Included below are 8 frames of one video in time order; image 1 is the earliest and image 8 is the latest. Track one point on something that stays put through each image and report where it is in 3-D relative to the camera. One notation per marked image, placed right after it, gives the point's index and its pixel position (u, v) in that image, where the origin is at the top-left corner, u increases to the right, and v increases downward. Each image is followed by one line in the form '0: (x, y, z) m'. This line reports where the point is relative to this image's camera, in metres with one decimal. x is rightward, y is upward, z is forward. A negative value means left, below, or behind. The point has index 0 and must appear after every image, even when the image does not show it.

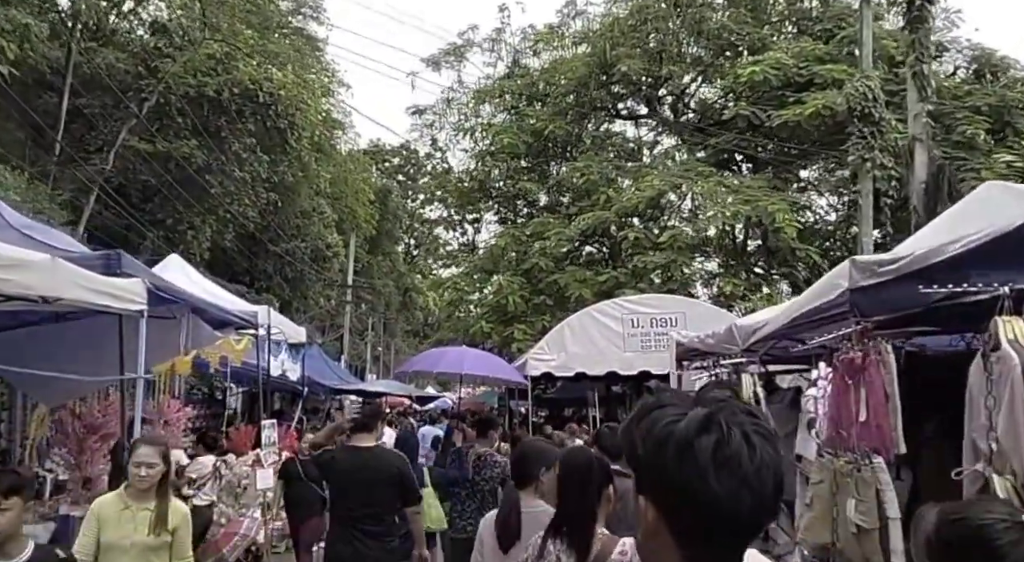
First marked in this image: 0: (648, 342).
0: (+1.9, -0.8, +12.3) m
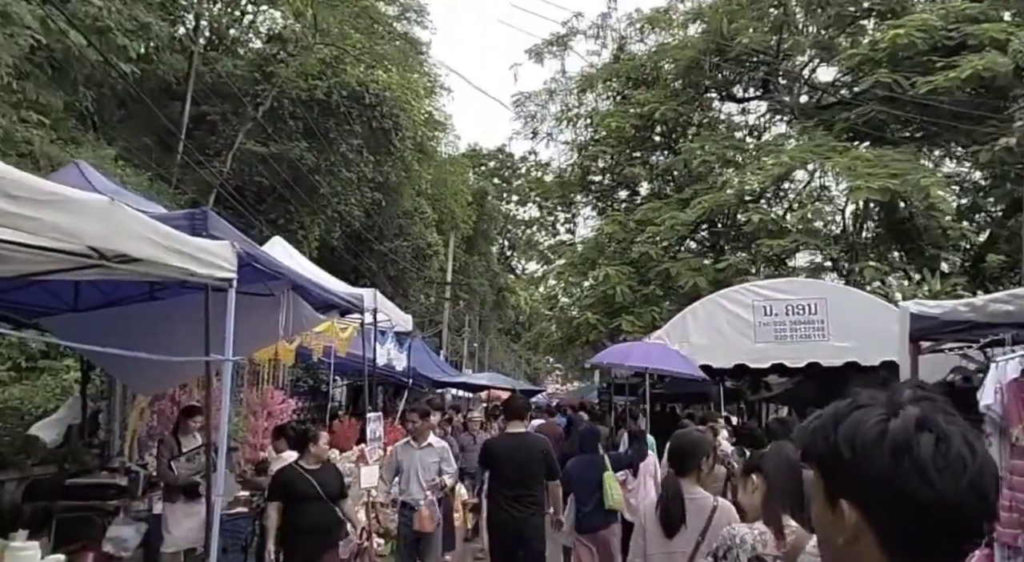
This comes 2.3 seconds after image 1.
0: (+3.4, -0.6, +11.1) m
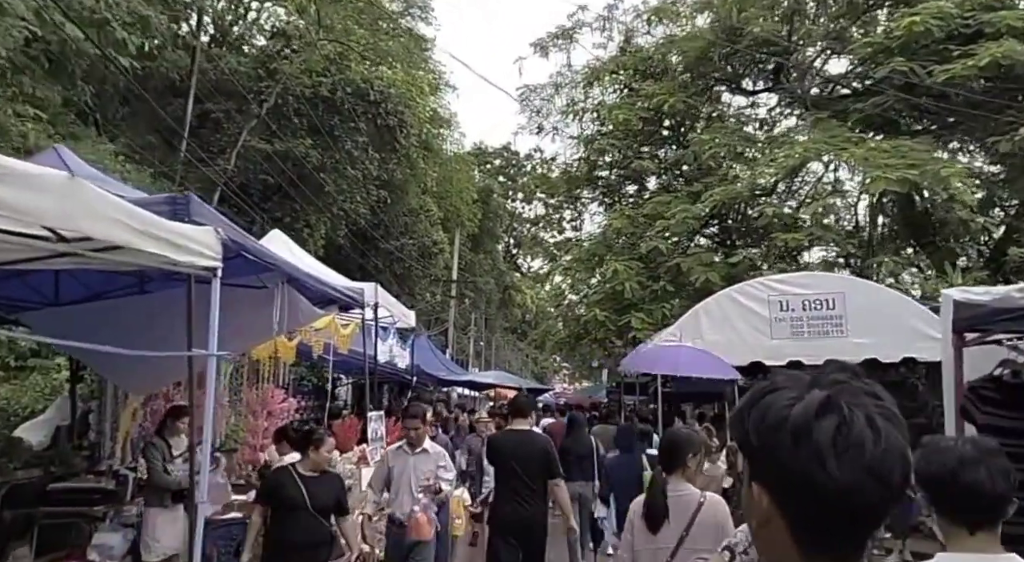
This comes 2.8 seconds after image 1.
0: (+3.5, -0.6, +10.8) m
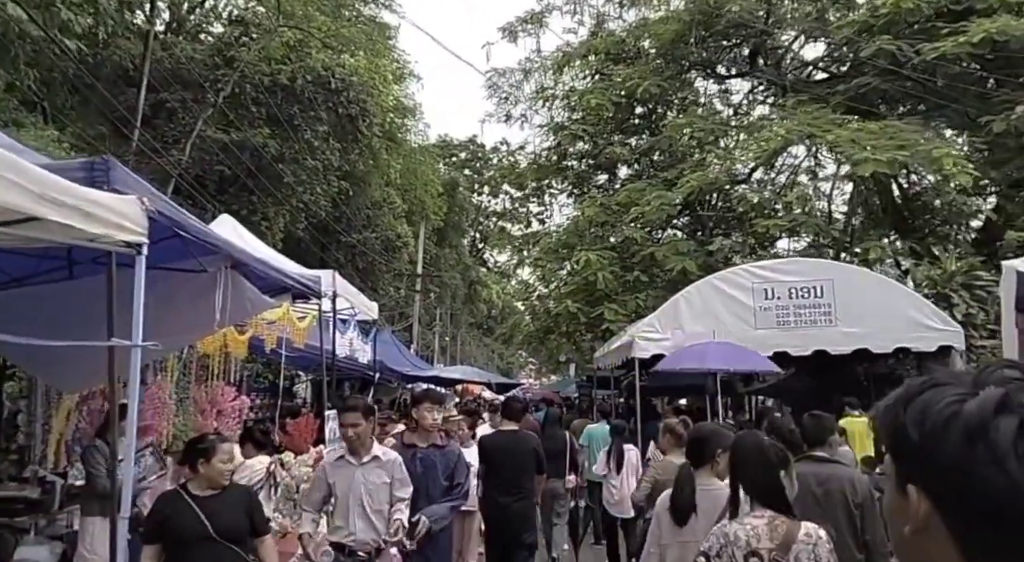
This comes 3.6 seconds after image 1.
0: (+3.1, -0.4, +10.2) m
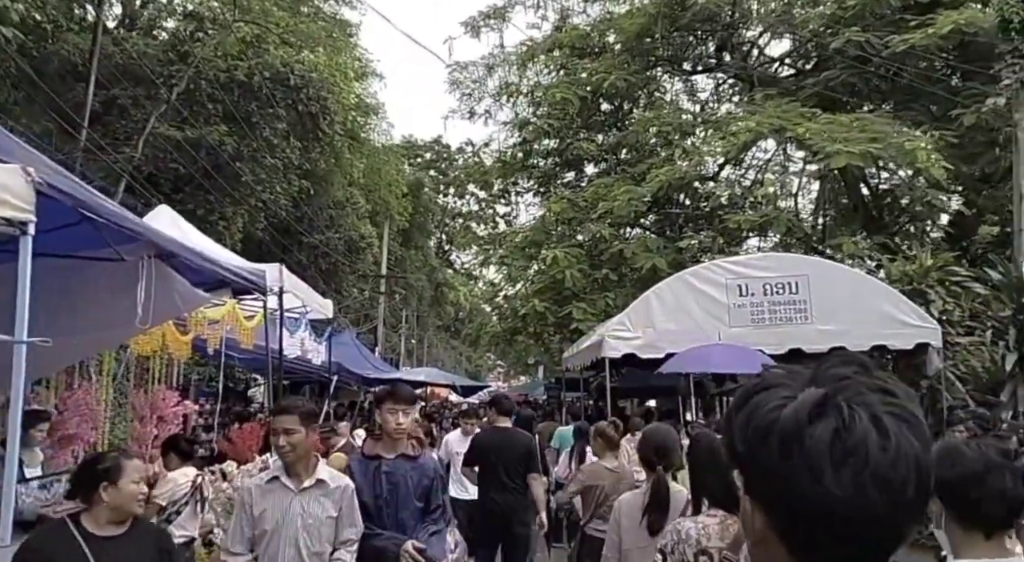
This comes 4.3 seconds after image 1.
0: (+2.7, -0.4, +9.8) m
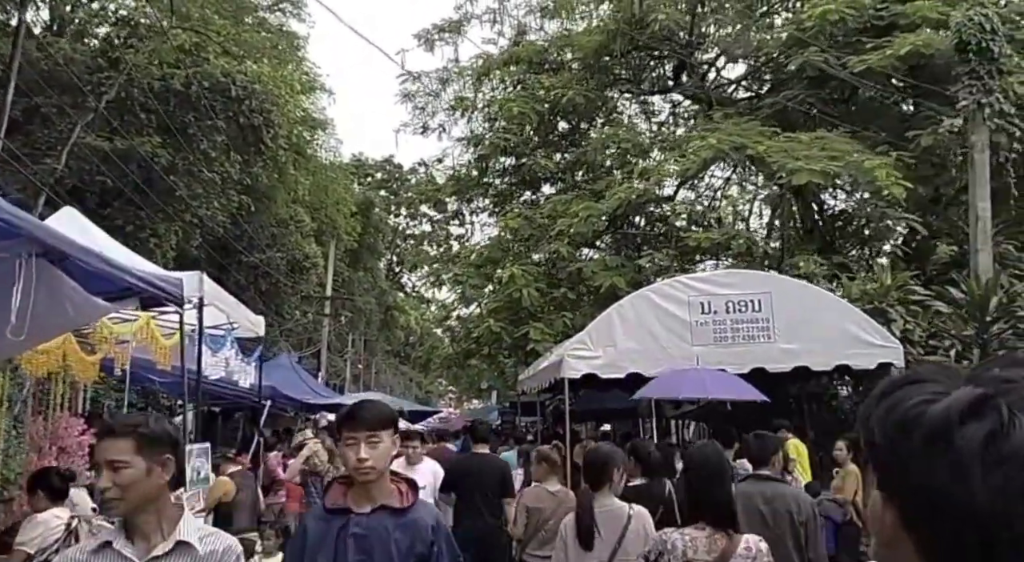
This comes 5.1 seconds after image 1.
0: (+2.2, -0.6, +9.3) m
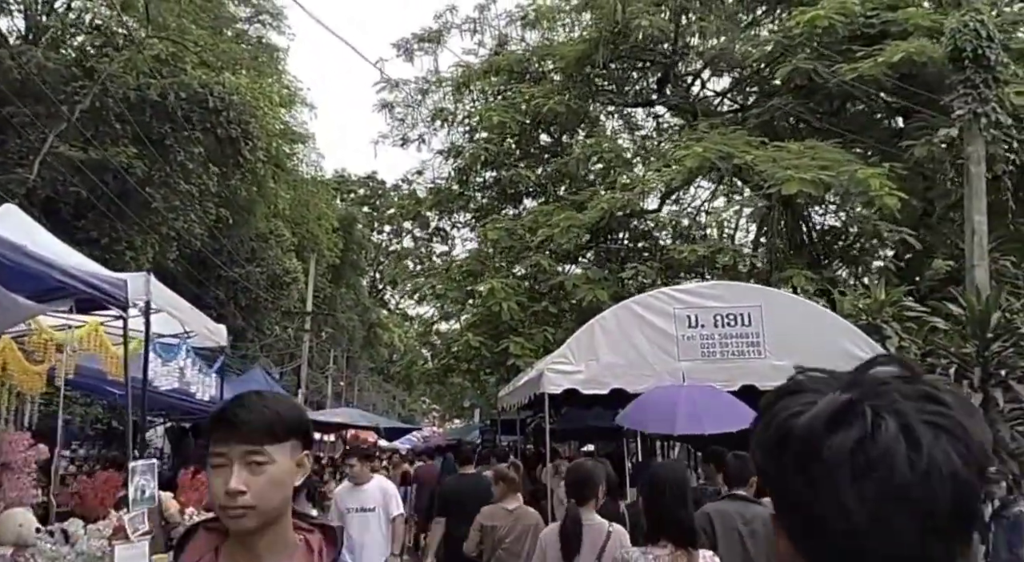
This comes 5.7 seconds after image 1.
0: (+2.0, -0.7, +8.9) m
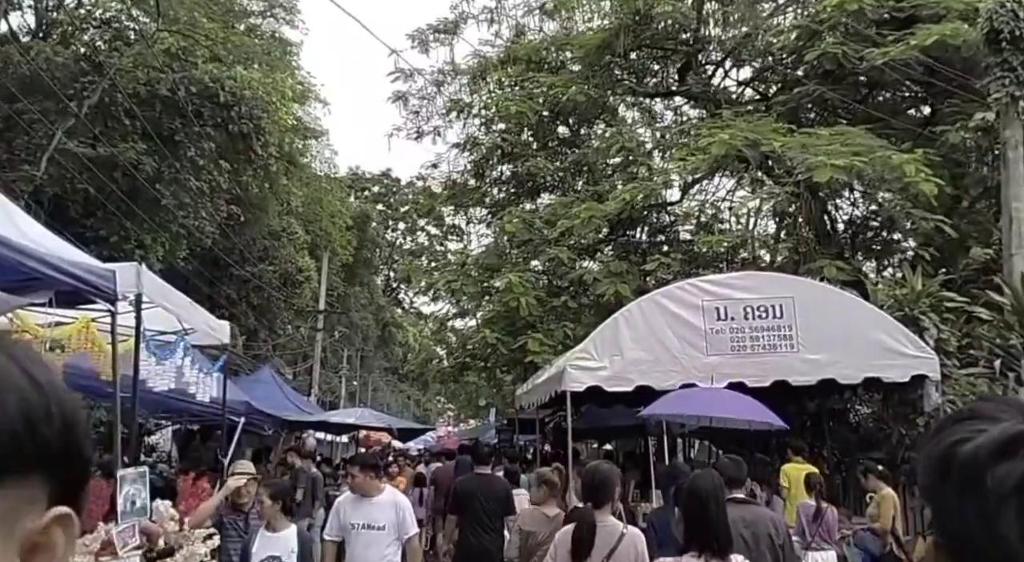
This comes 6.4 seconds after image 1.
0: (+2.2, -0.6, +8.4) m
